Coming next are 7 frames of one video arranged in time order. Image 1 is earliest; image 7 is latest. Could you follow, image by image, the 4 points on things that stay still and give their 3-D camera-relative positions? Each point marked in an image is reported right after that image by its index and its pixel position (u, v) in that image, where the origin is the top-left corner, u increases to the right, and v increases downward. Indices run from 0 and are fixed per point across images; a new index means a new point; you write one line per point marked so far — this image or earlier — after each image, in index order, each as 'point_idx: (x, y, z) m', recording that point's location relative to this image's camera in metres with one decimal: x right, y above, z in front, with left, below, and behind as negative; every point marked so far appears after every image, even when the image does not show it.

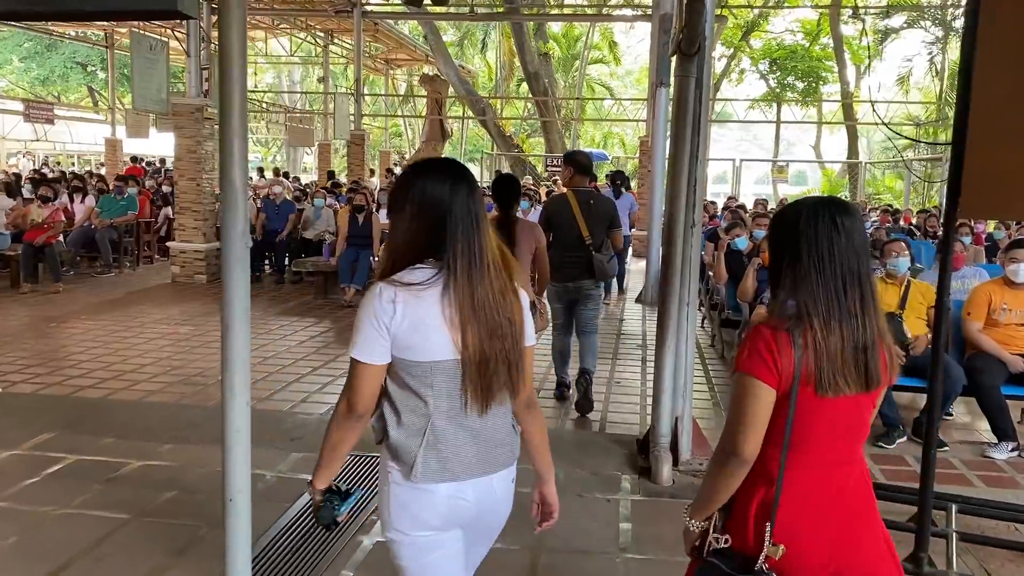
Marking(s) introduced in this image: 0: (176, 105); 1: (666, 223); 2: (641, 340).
0: (-4.6, +2.5, +12.0) m
1: (+0.9, +0.4, +5.1) m
2: (+1.4, -0.5, +9.5) m
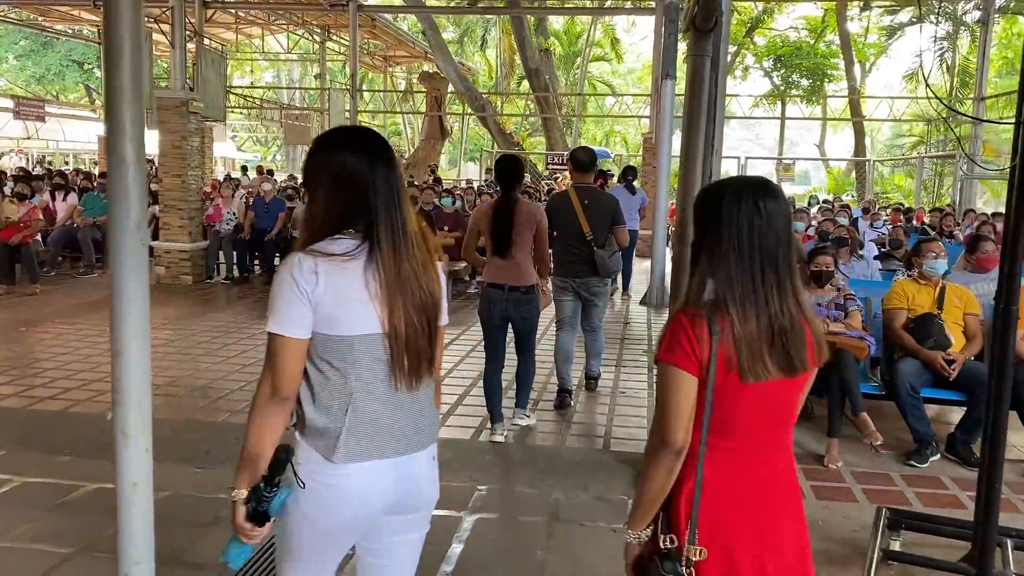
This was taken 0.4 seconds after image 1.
0: (-4.6, +2.5, +11.5) m
1: (+0.9, +0.4, +4.6) m
2: (+1.4, -0.5, +9.0) m
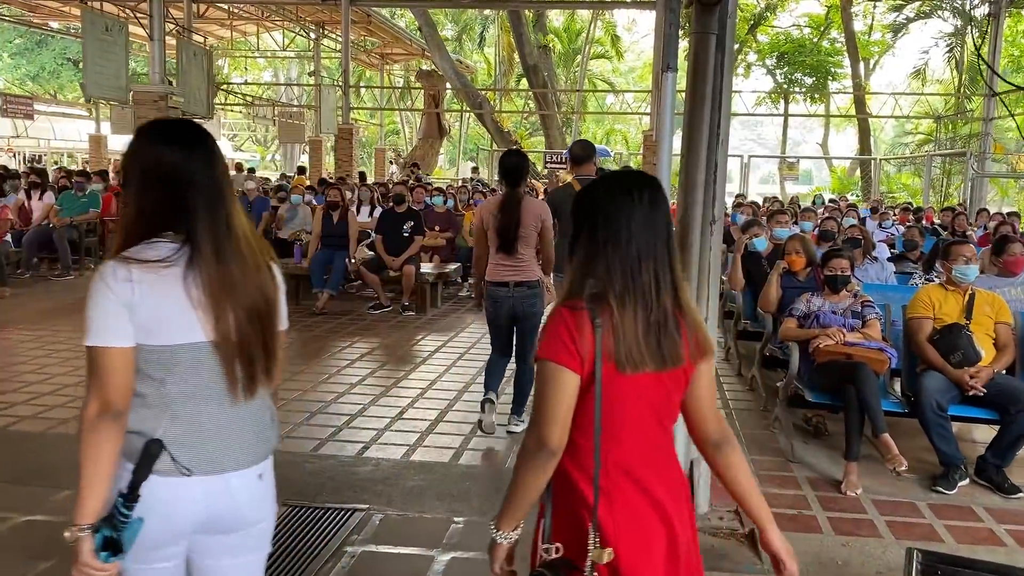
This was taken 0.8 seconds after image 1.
0: (-4.7, +2.5, +11.0) m
1: (+0.8, +0.3, +4.1) m
2: (+1.3, -0.5, +8.5) m
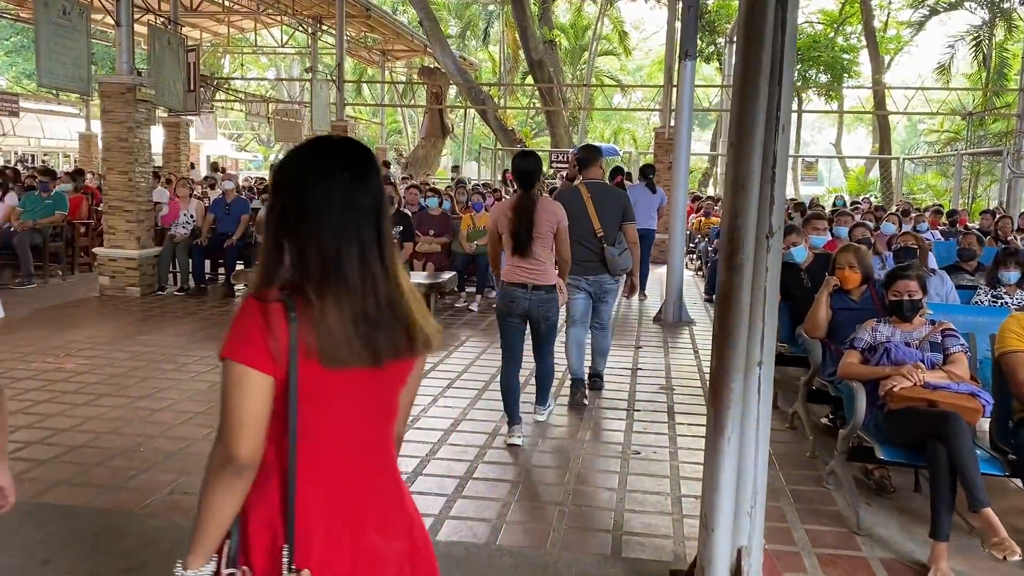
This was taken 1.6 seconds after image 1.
0: (-4.7, +2.4, +10.1) m
1: (+0.7, +0.2, +3.1) m
2: (+1.3, -0.7, +7.5) m
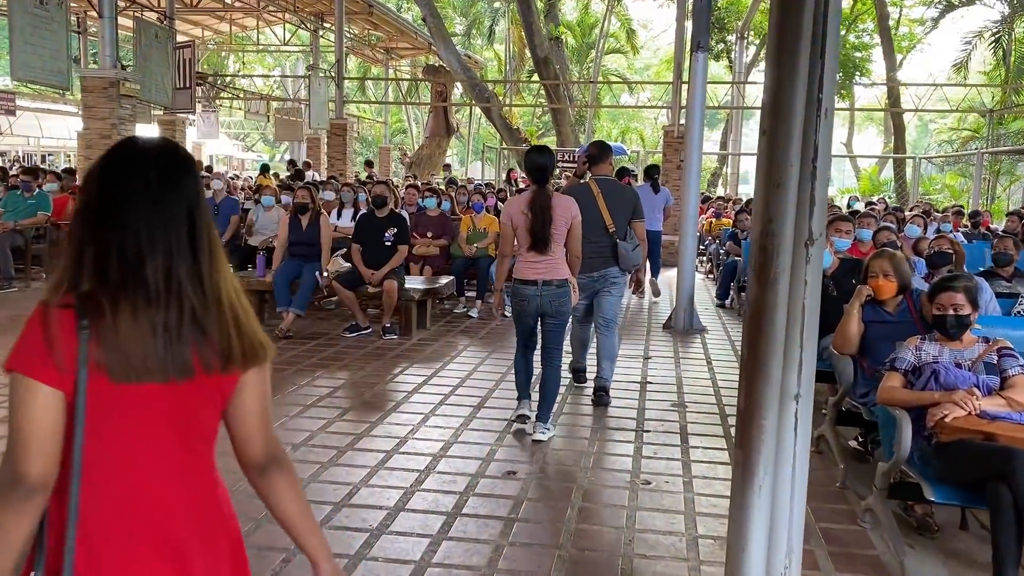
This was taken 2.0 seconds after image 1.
0: (-4.7, +2.3, +9.6) m
1: (+0.7, +0.2, +2.5) m
2: (+1.3, -0.7, +7.0) m
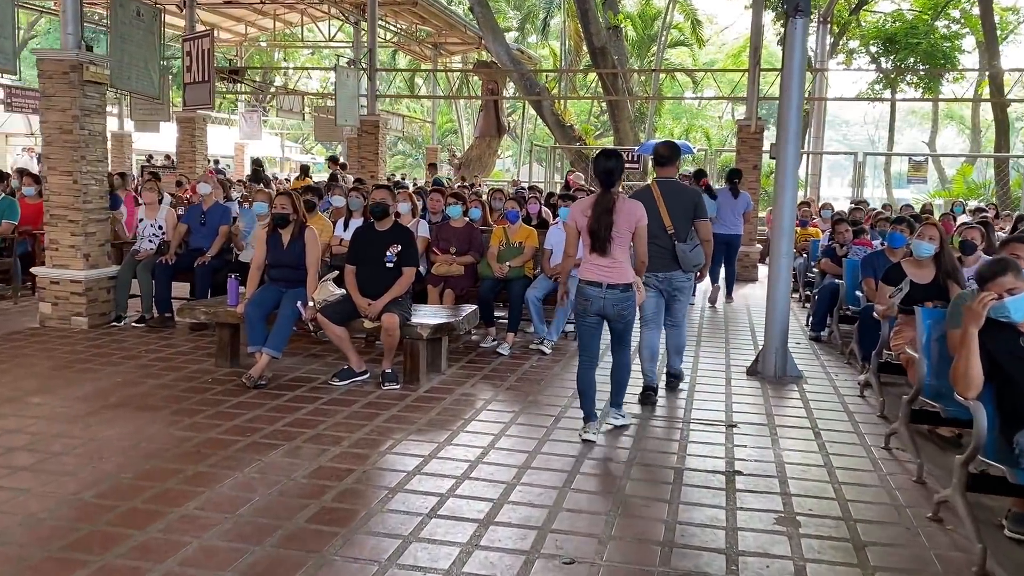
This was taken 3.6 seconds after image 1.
0: (-4.3, +2.1, +8.0) m
1: (+0.6, -0.1, +0.6) m
2: (+1.5, -1.0, +5.0) m
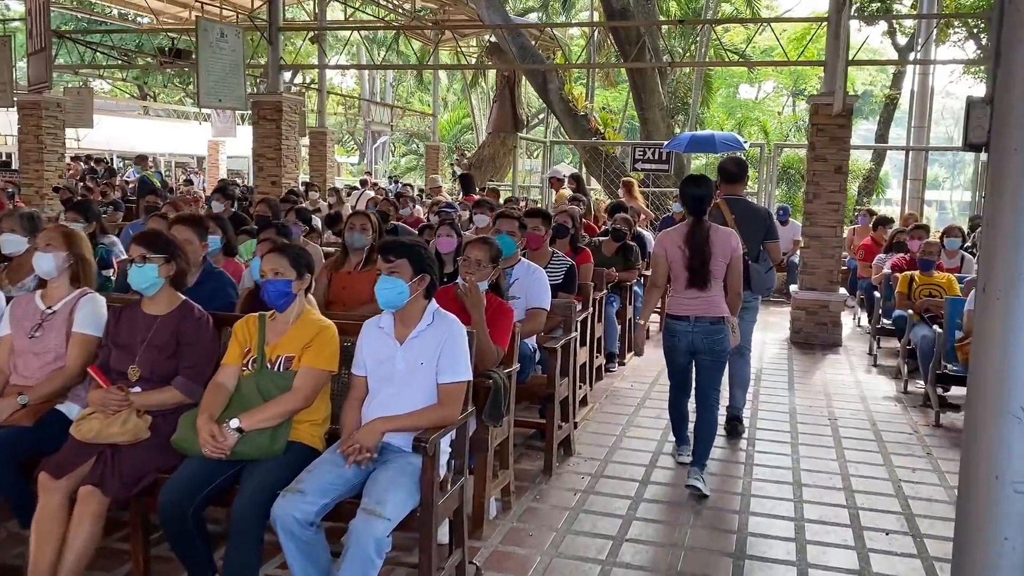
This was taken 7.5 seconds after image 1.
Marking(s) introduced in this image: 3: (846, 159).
0: (-5.2, +1.4, +3.4) m
1: (-0.8, -0.8, -4.3) m
2: (+0.4, -1.7, +0.1) m
3: (+3.5, +1.4, +9.2) m
